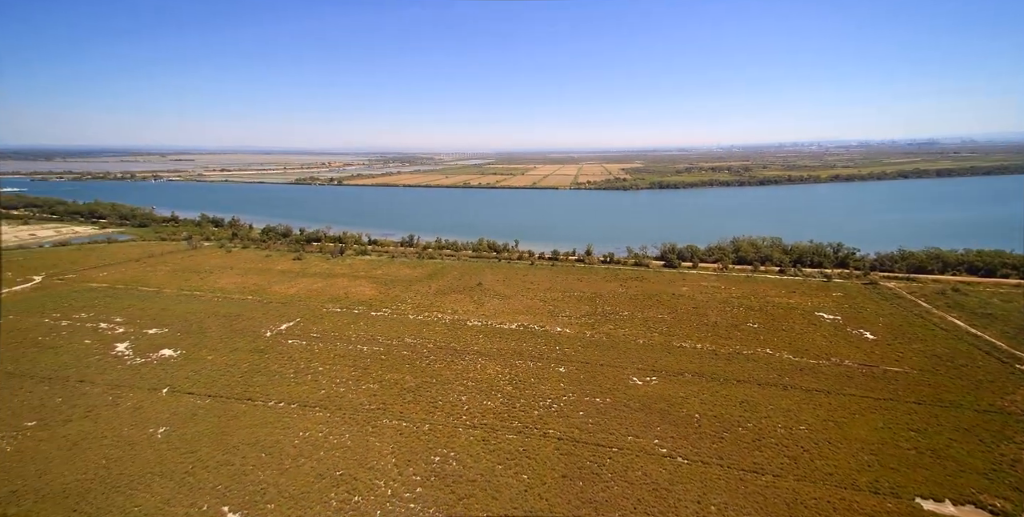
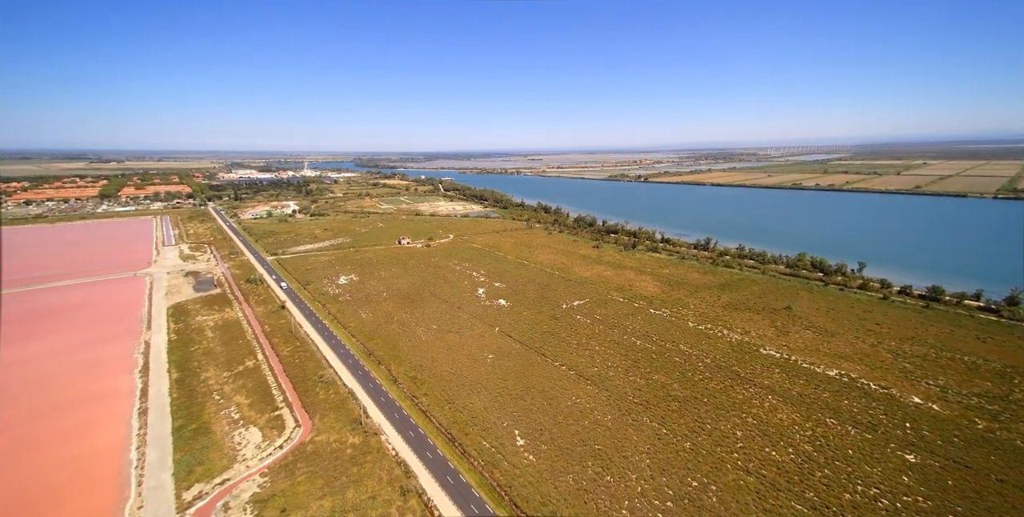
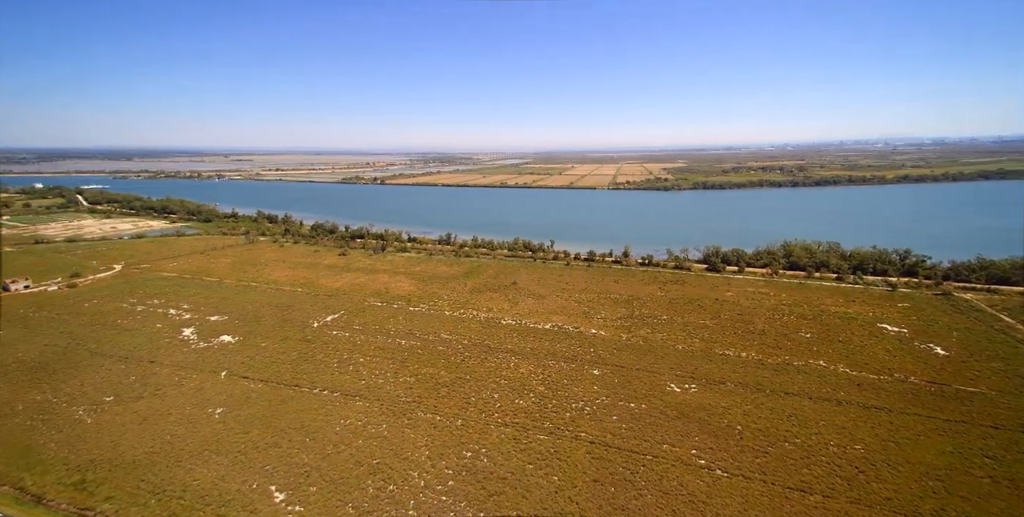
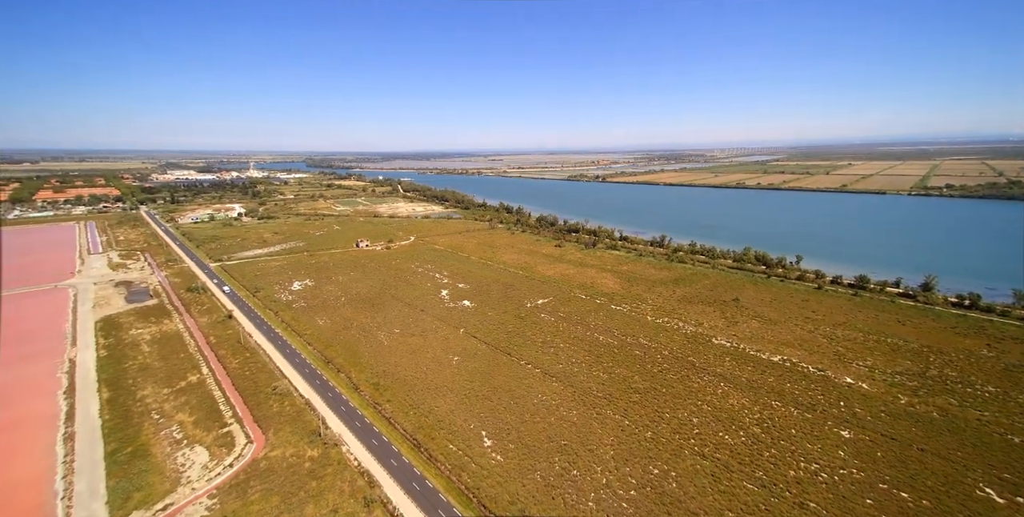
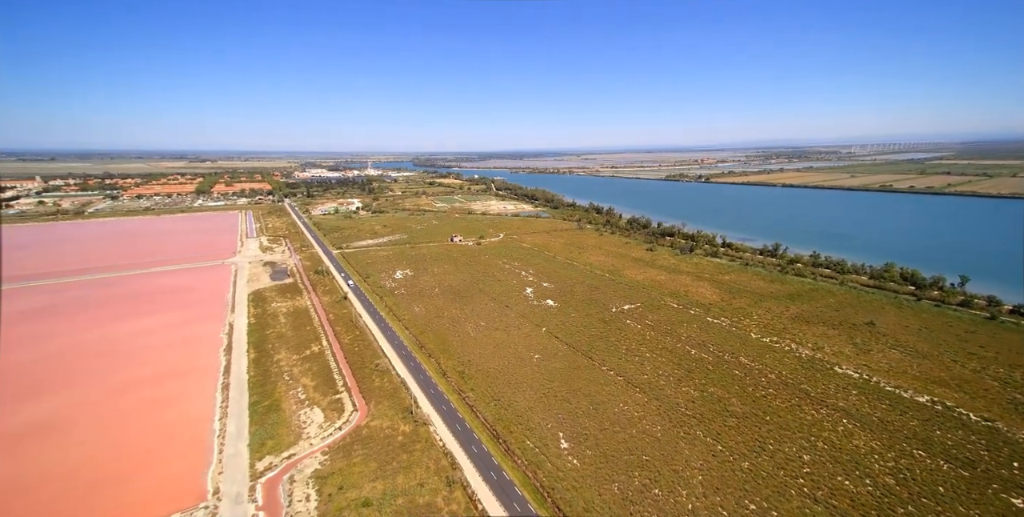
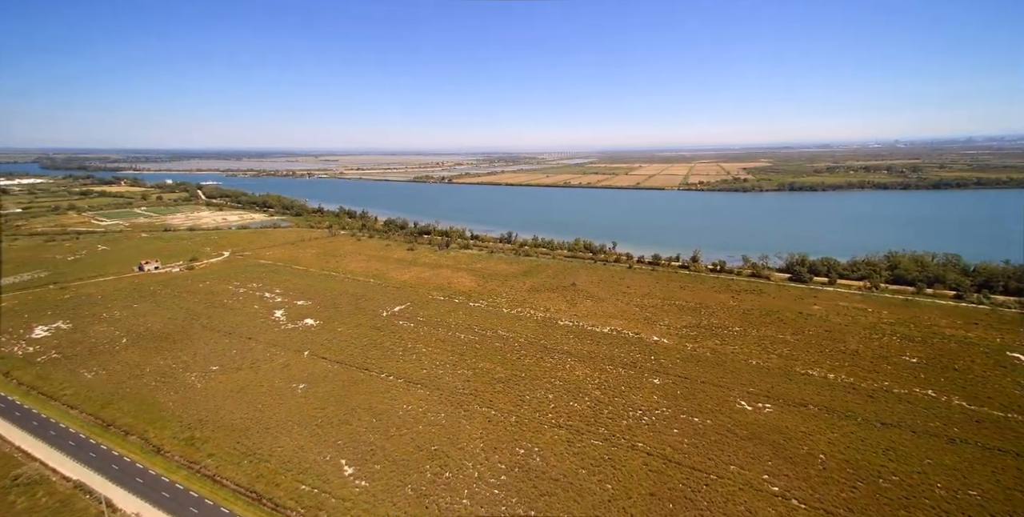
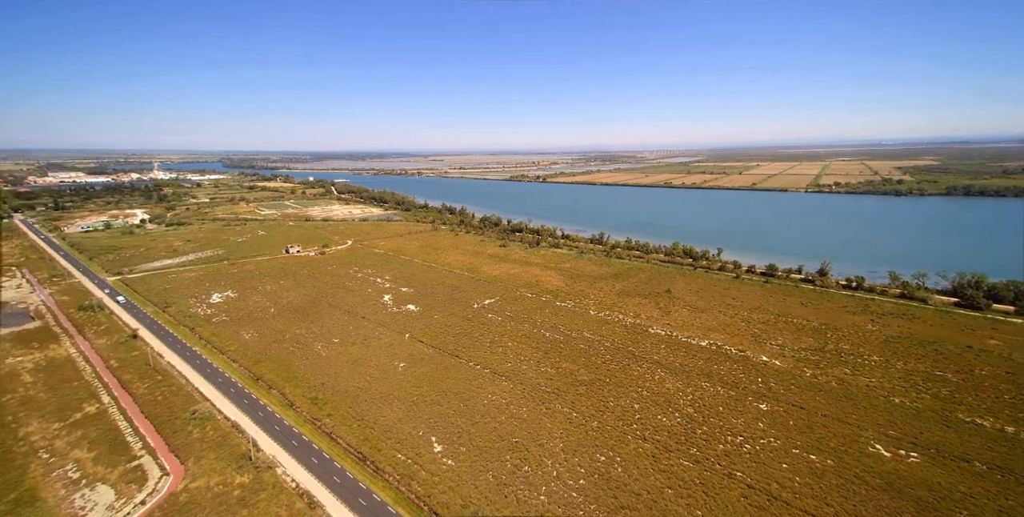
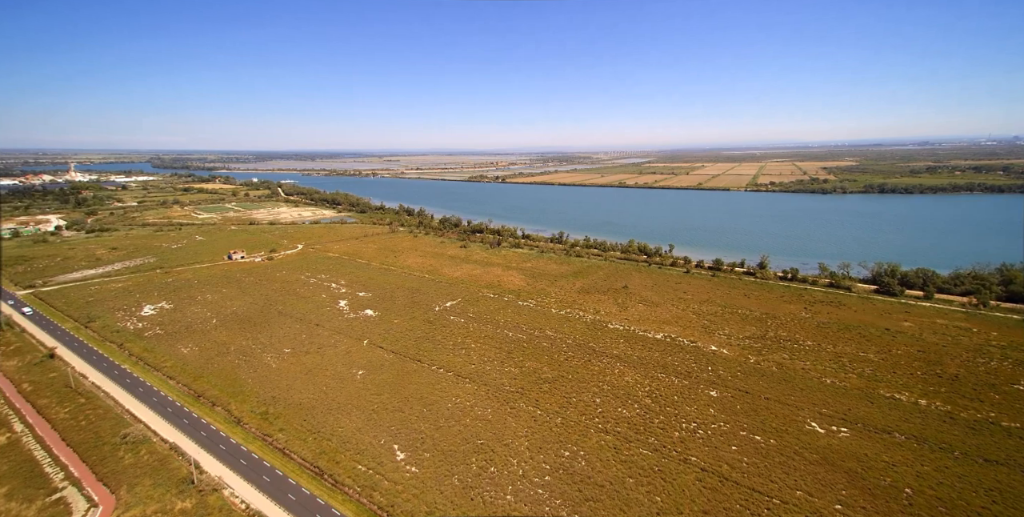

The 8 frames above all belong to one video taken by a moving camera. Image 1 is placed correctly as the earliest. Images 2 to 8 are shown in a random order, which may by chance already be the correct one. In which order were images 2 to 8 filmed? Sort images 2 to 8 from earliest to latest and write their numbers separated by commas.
3, 6, 8, 7, 4, 2, 5
